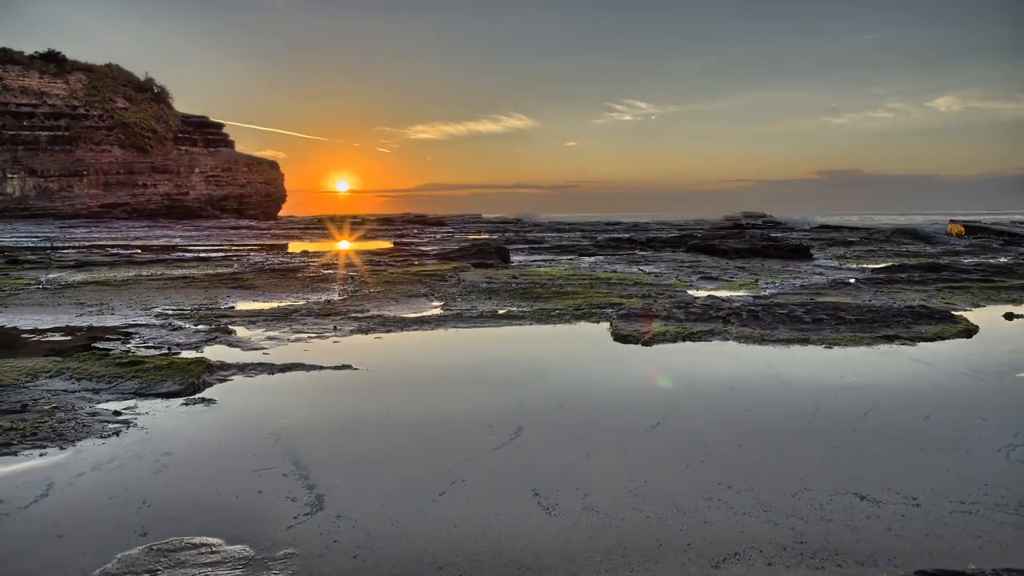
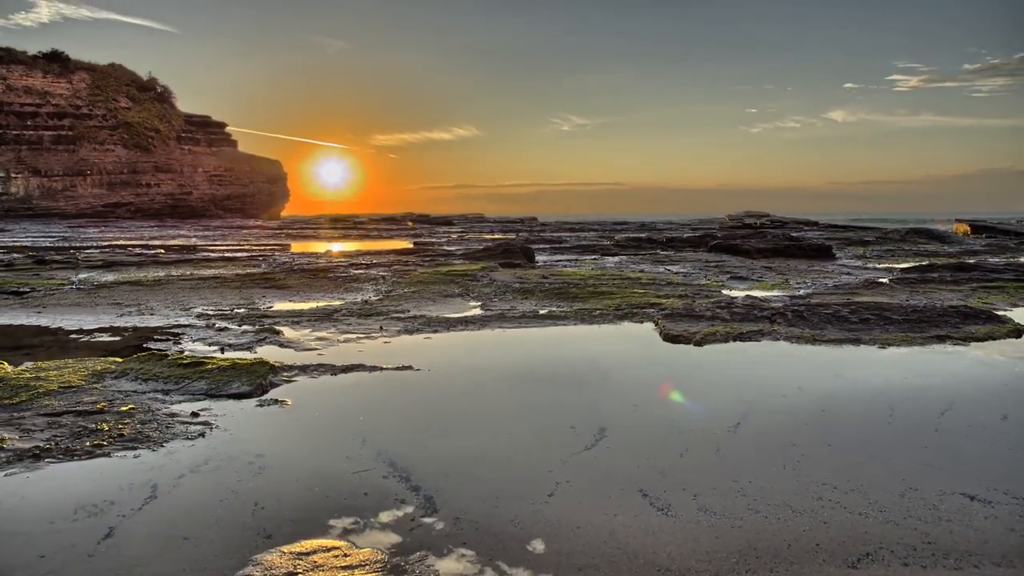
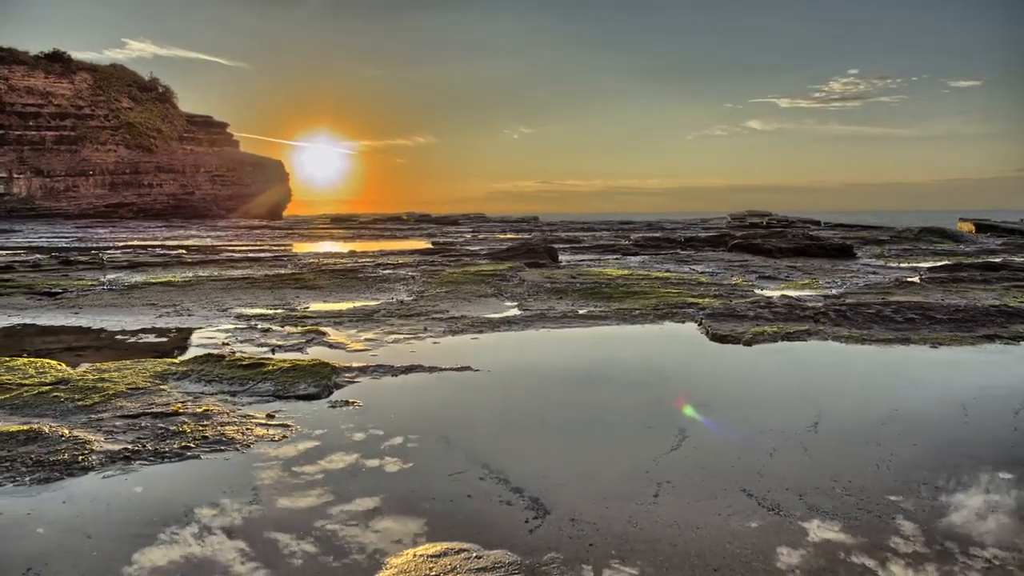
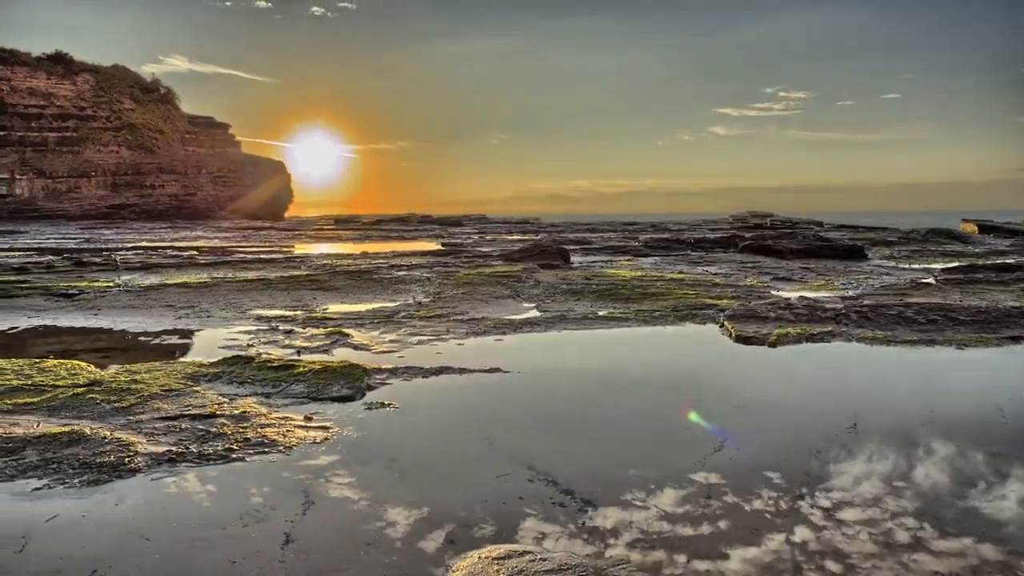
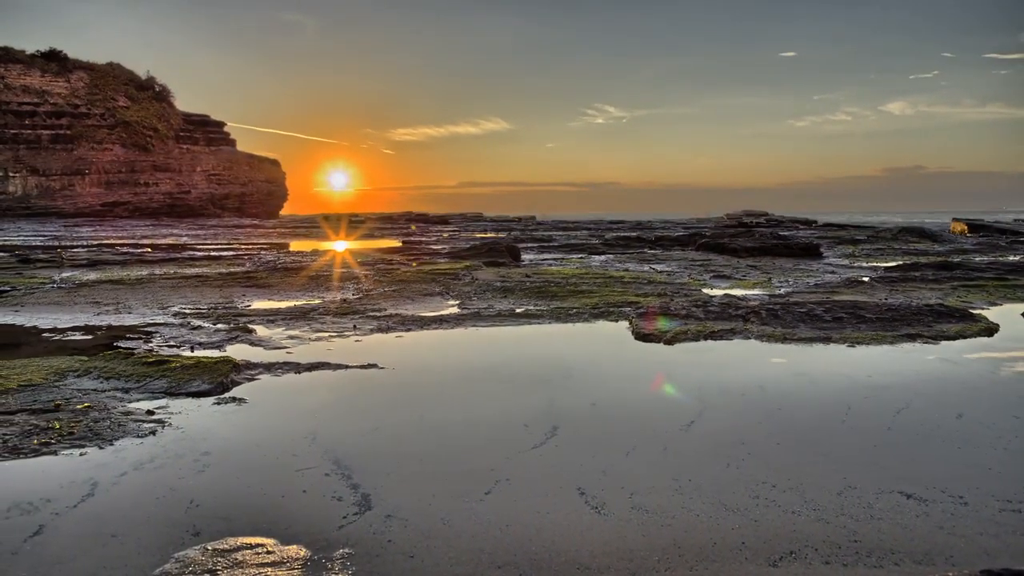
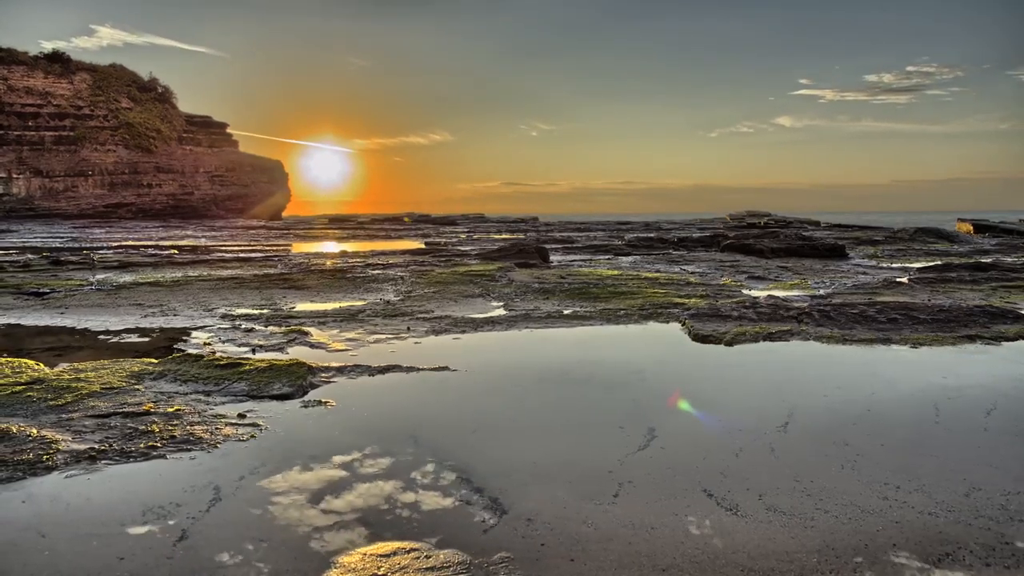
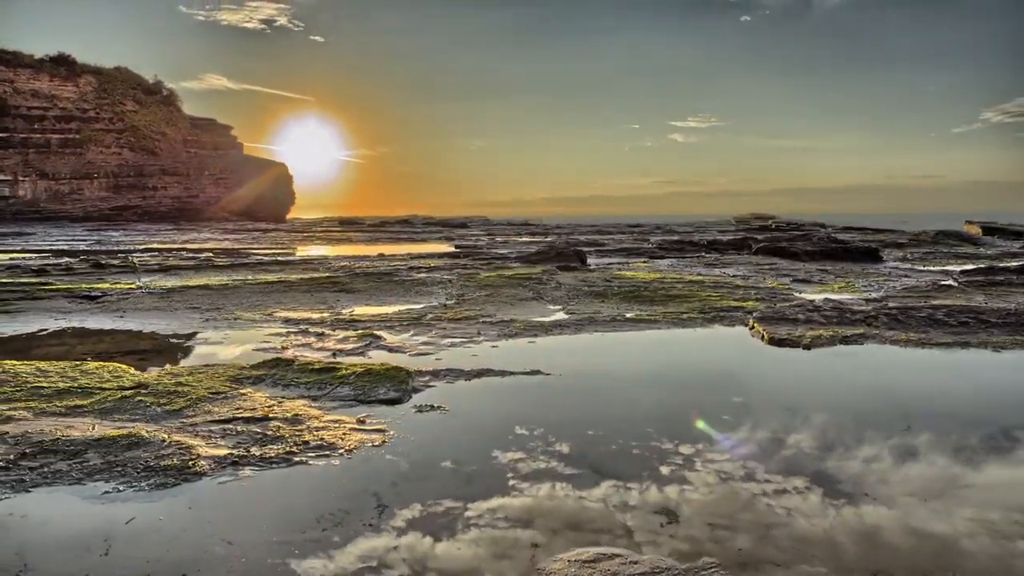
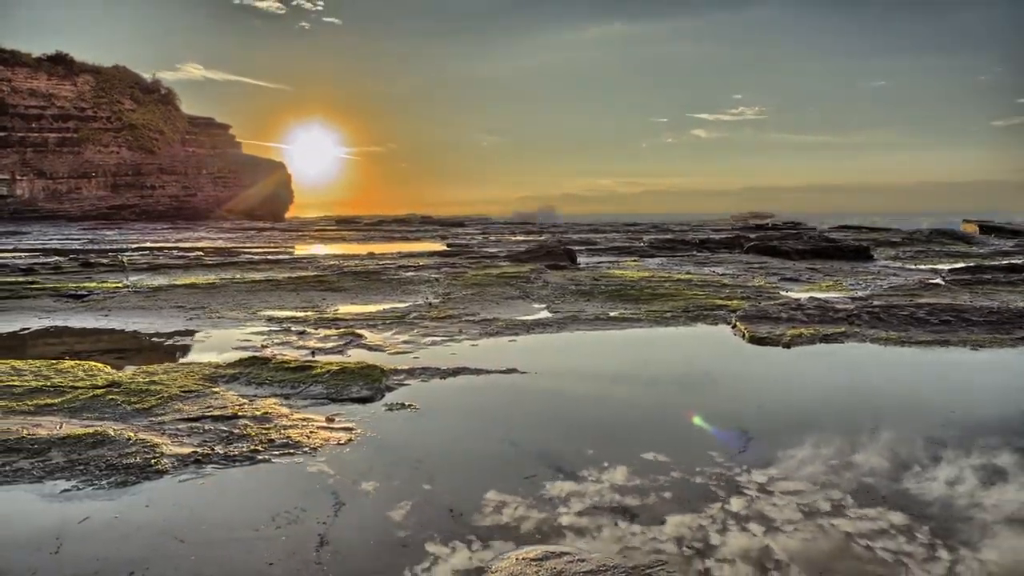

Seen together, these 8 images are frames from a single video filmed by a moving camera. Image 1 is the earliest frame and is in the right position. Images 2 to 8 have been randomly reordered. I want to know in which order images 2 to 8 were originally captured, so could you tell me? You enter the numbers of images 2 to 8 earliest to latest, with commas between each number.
5, 2, 6, 3, 4, 8, 7
